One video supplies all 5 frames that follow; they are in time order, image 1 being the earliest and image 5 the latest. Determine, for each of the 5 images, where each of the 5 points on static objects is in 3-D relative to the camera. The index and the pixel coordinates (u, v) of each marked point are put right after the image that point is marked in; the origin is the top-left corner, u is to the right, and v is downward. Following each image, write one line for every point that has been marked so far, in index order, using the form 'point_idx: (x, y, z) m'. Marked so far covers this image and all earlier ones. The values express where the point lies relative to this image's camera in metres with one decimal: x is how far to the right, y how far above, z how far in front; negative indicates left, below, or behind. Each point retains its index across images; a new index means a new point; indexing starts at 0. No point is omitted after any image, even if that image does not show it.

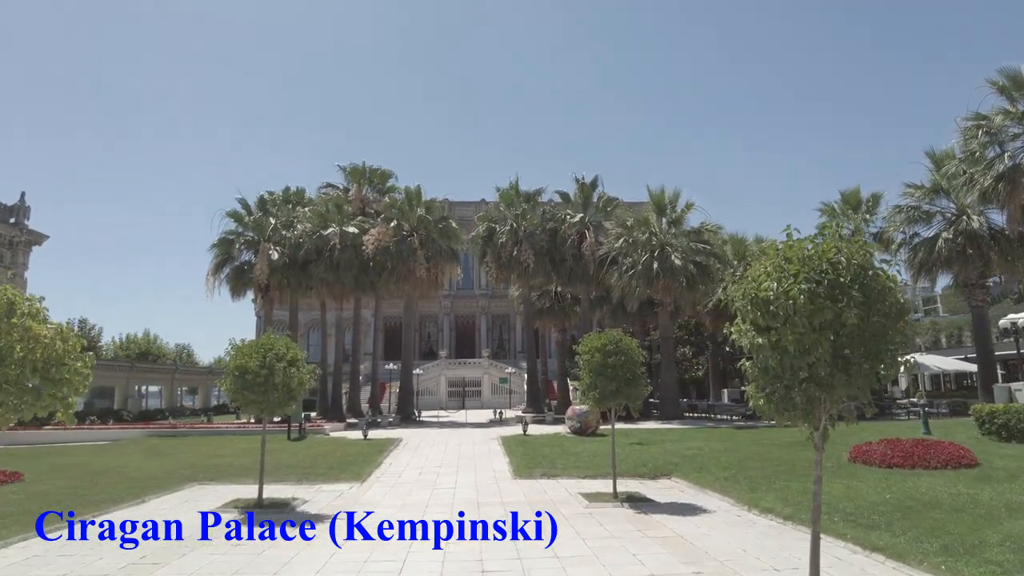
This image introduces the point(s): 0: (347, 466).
0: (-3.7, -4.1, +15.8) m
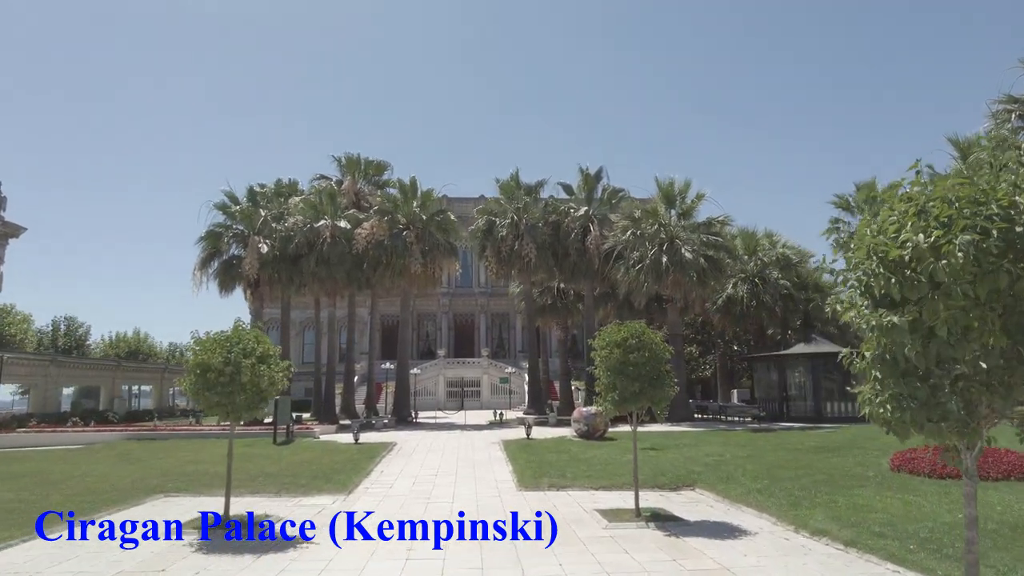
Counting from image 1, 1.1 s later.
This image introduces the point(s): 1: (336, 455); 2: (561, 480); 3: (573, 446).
0: (-3.7, -3.9, +14.3) m
1: (-4.5, -4.3, +17.6) m
2: (+1.0, -3.7, +13.3) m
3: (+1.6, -4.2, +18.4) m
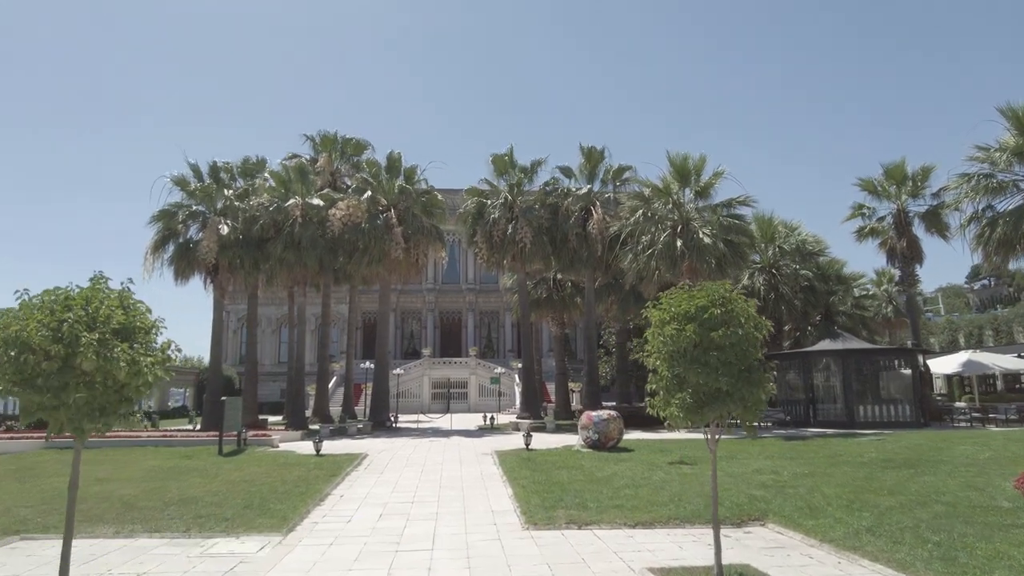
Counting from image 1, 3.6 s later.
0: (-3.6, -3.3, +10.7) m
1: (-4.6, -3.7, +14.0) m
2: (+1.0, -3.1, +9.8) m
3: (+1.6, -3.7, +14.9) m
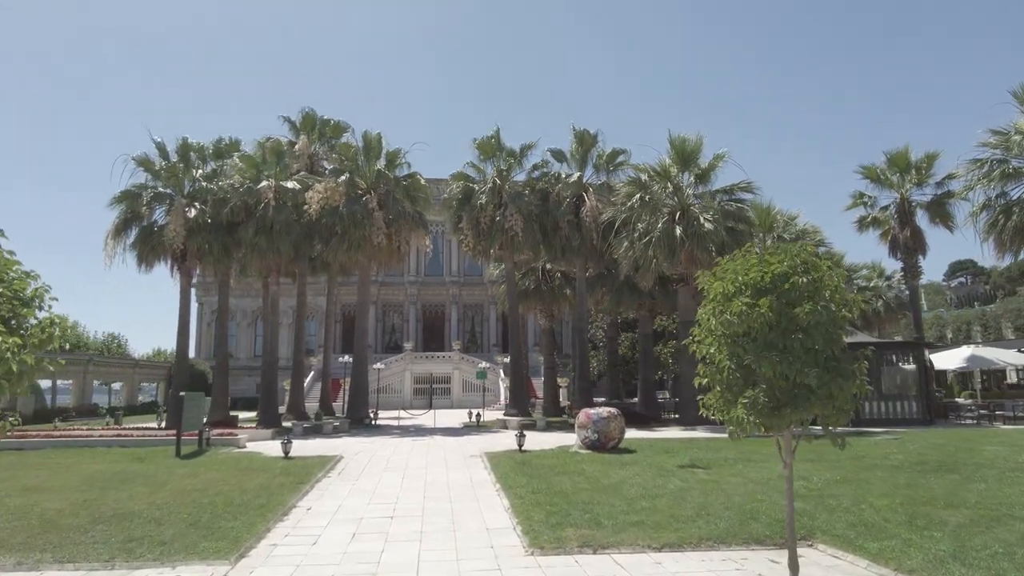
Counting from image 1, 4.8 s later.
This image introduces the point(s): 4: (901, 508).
0: (-3.7, -3.0, +8.9) m
1: (-4.7, -3.3, +12.2) m
2: (+1.0, -2.9, +8.2) m
3: (+1.4, -3.4, +13.3) m
4: (+5.0, -2.8, +9.0) m
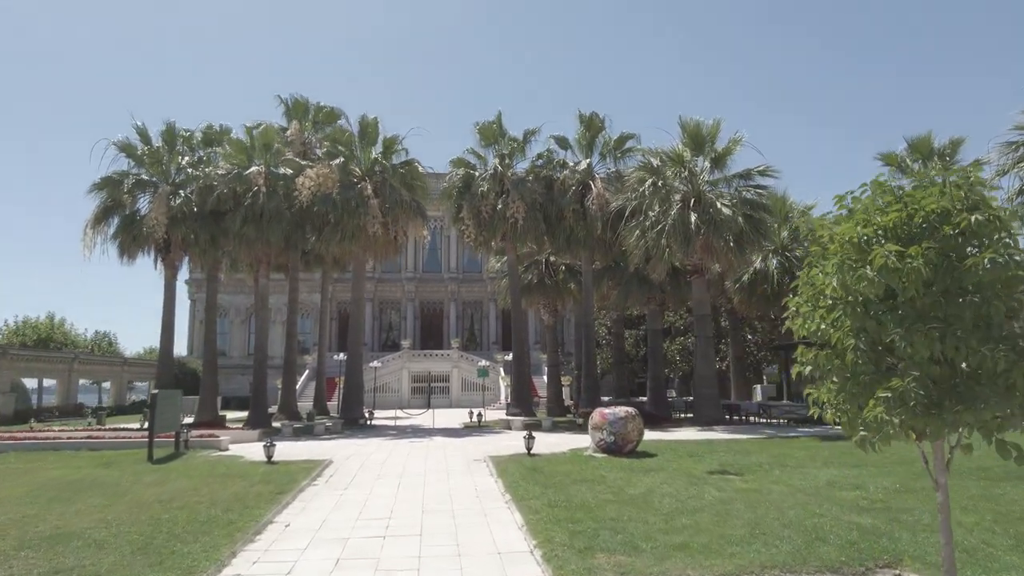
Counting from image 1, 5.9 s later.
0: (-3.5, -2.7, +7.4) m
1: (-4.5, -3.1, +10.7) m
2: (+1.2, -2.6, +6.7) m
3: (+1.6, -3.1, +11.8) m
4: (+5.2, -2.6, +7.5) m
